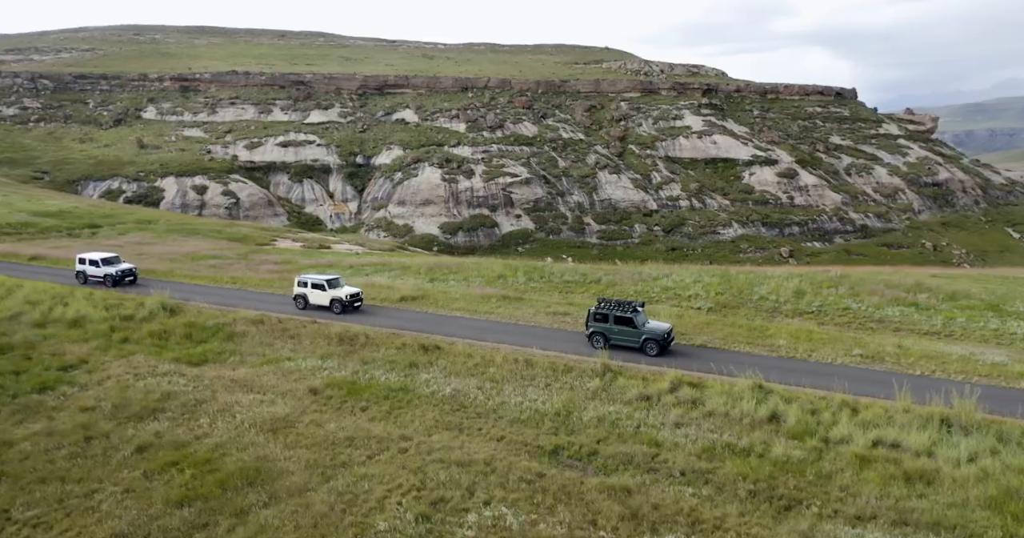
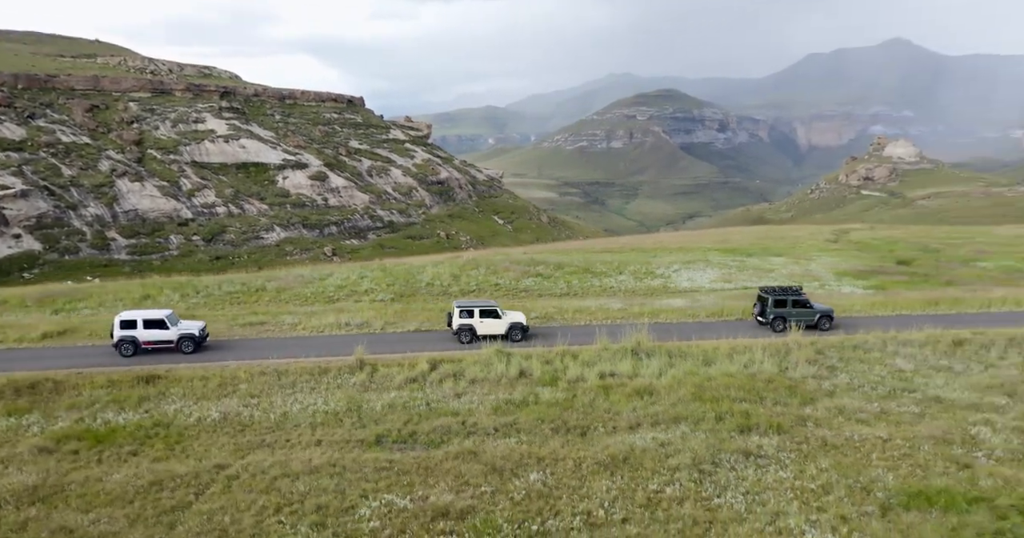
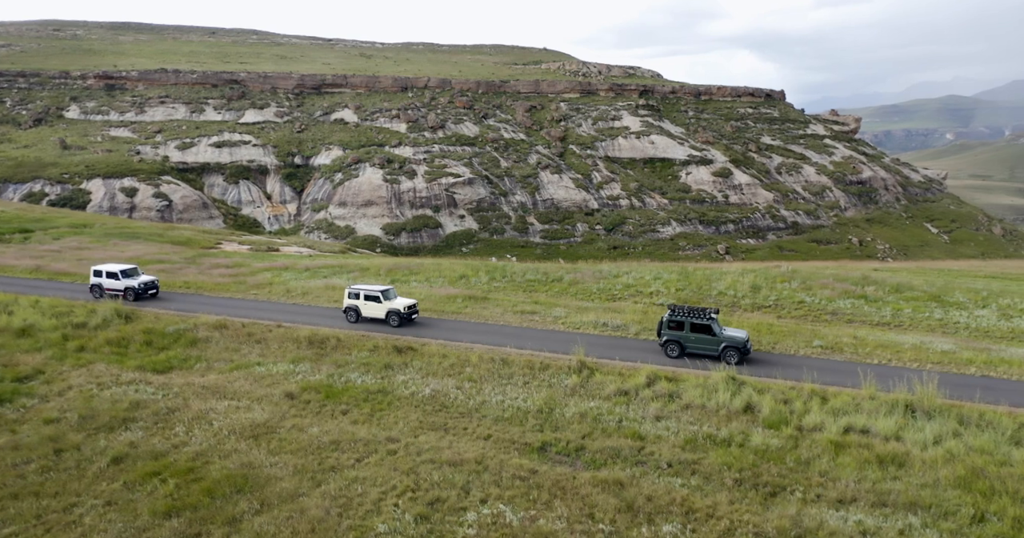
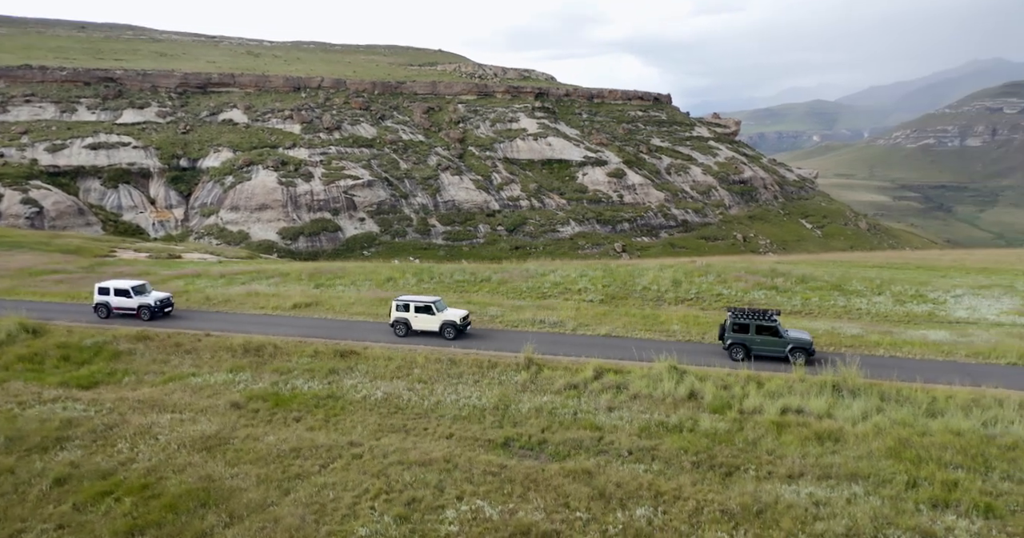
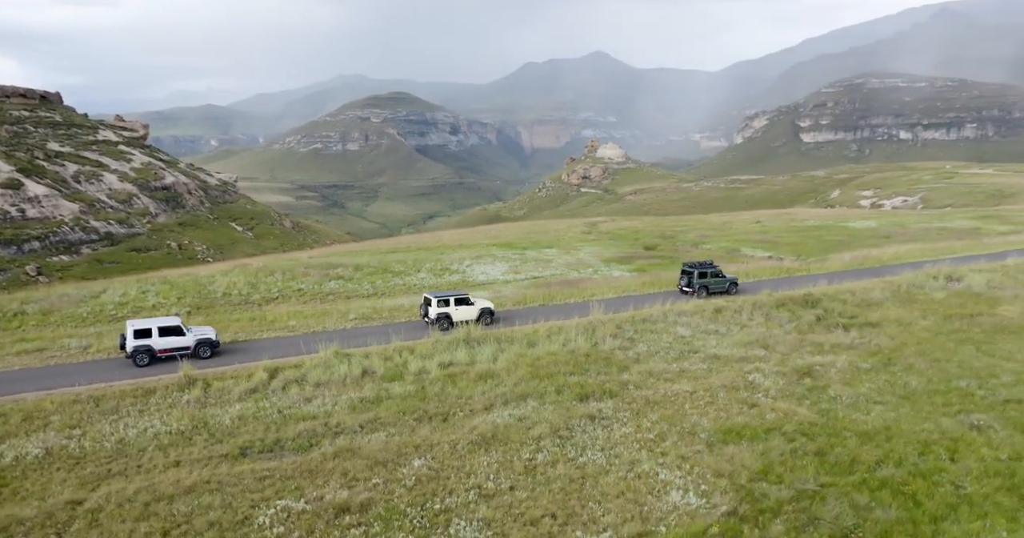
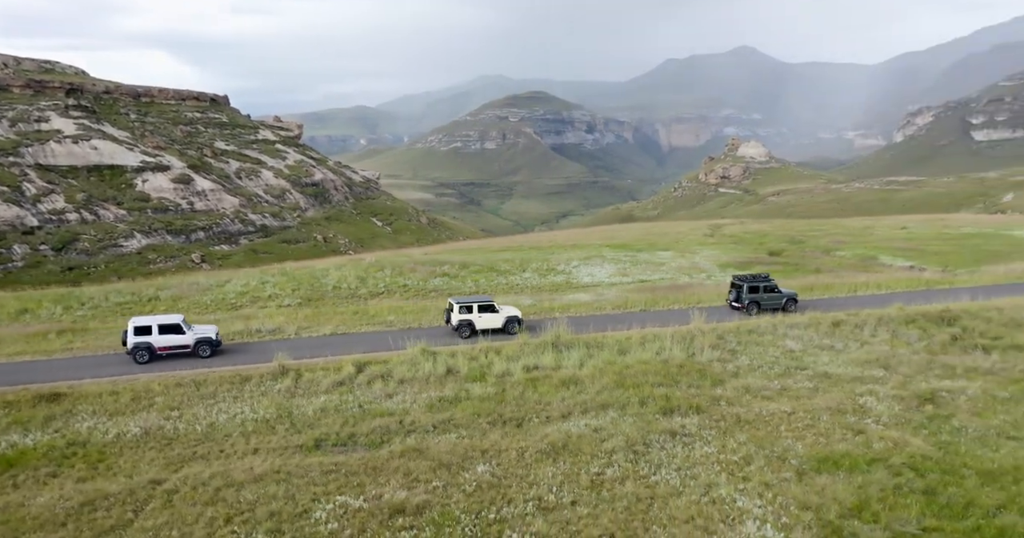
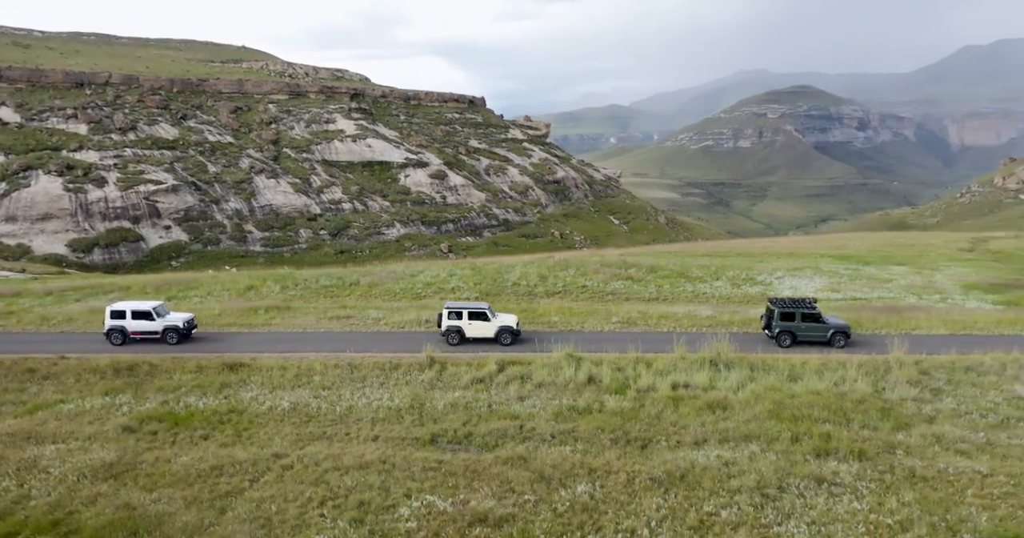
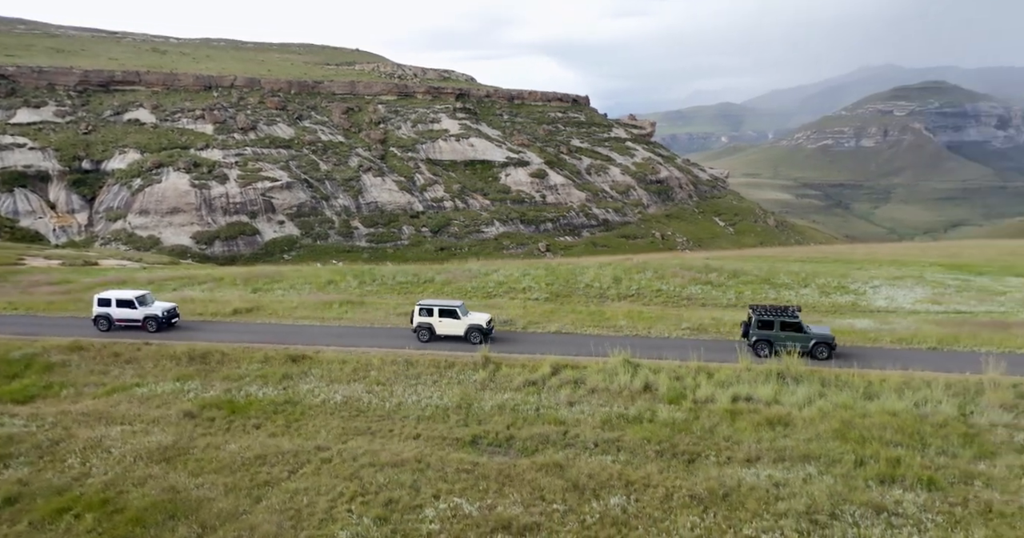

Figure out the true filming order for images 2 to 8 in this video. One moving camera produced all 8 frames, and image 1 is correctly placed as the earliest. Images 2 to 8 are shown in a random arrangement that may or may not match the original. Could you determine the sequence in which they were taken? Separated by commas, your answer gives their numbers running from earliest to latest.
3, 4, 8, 7, 2, 6, 5
